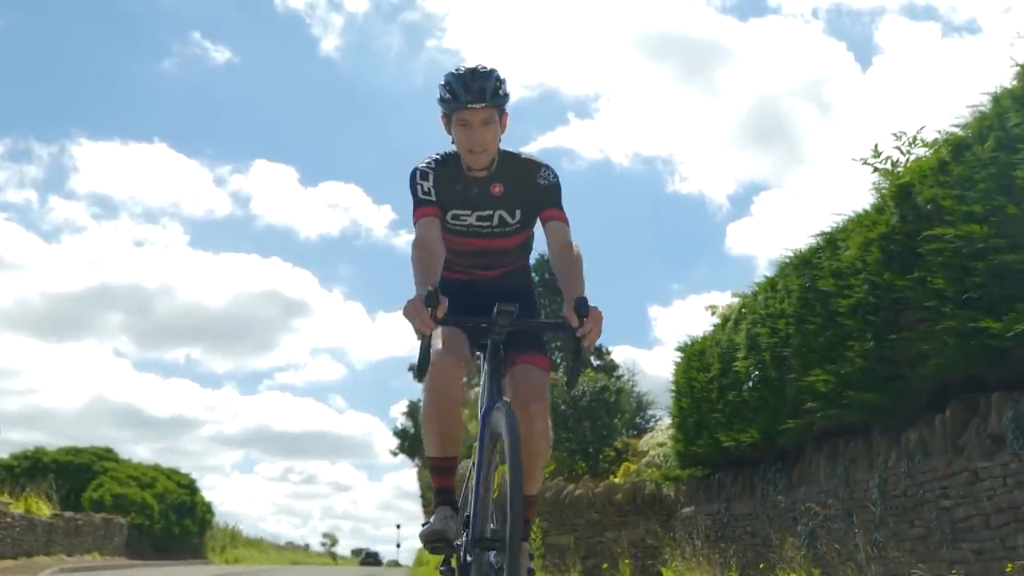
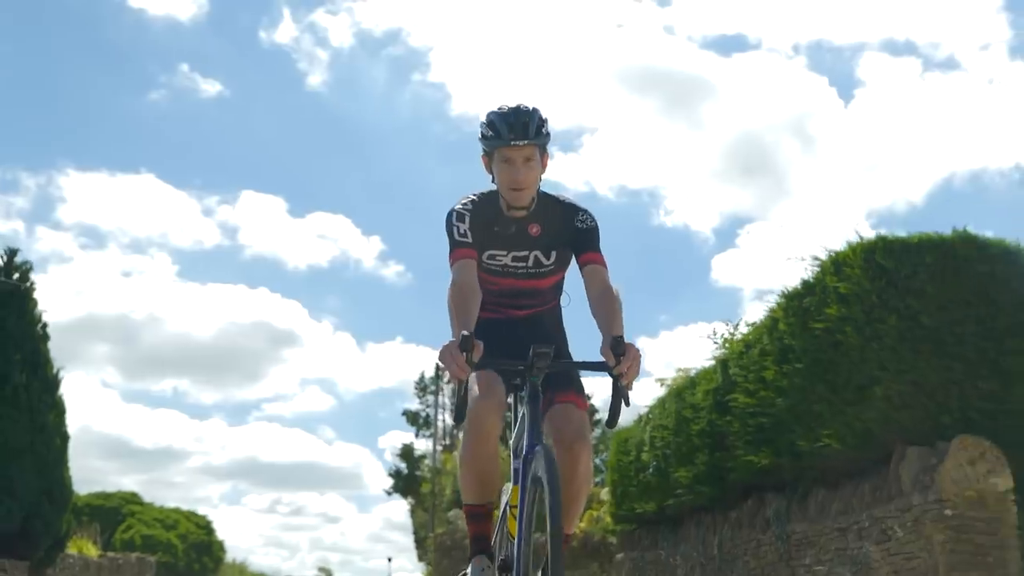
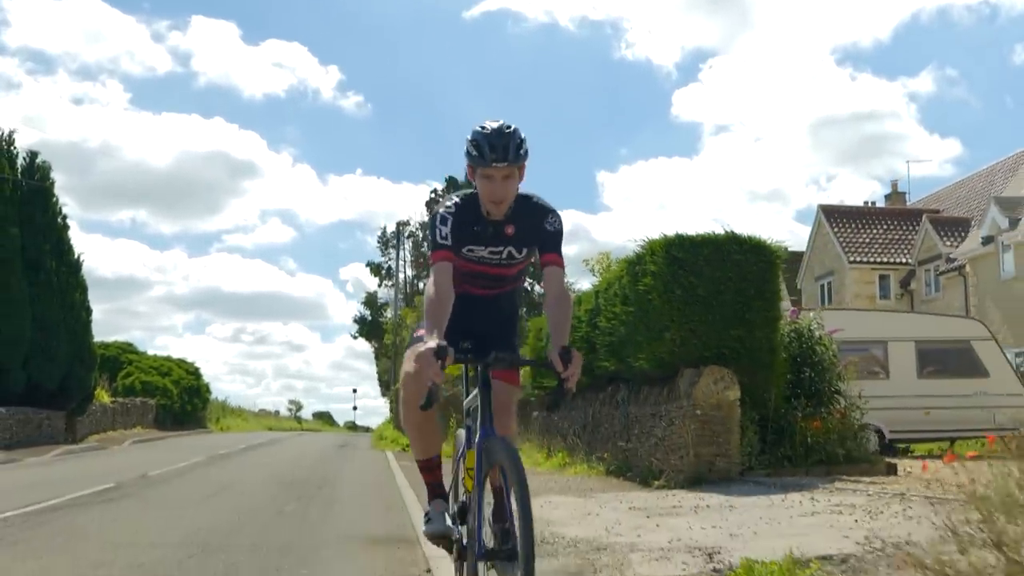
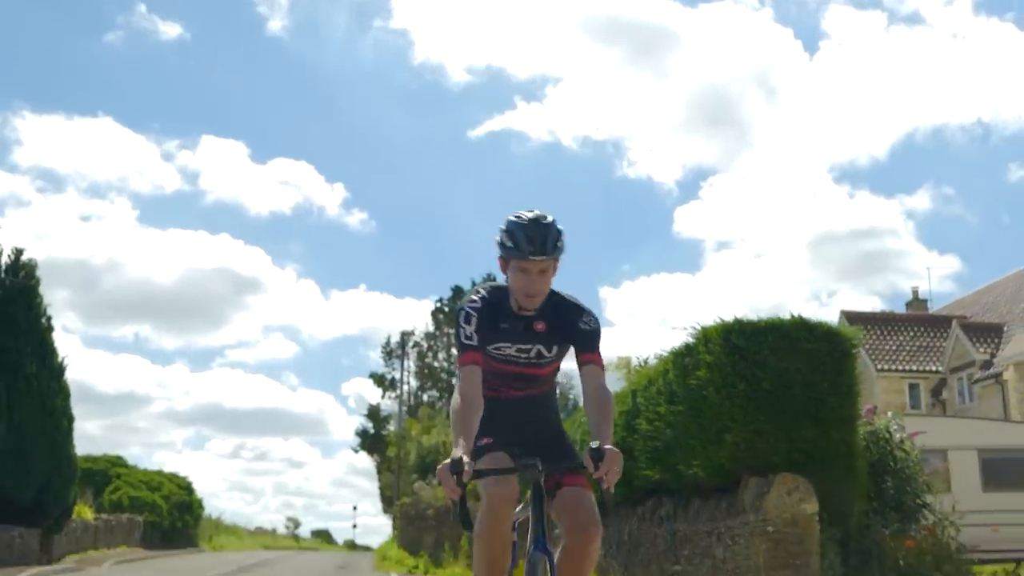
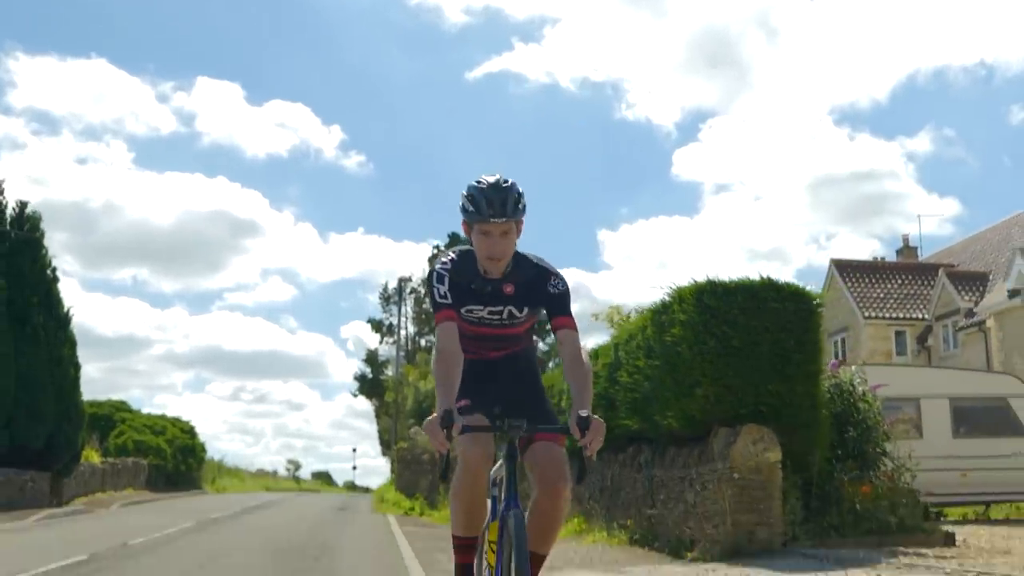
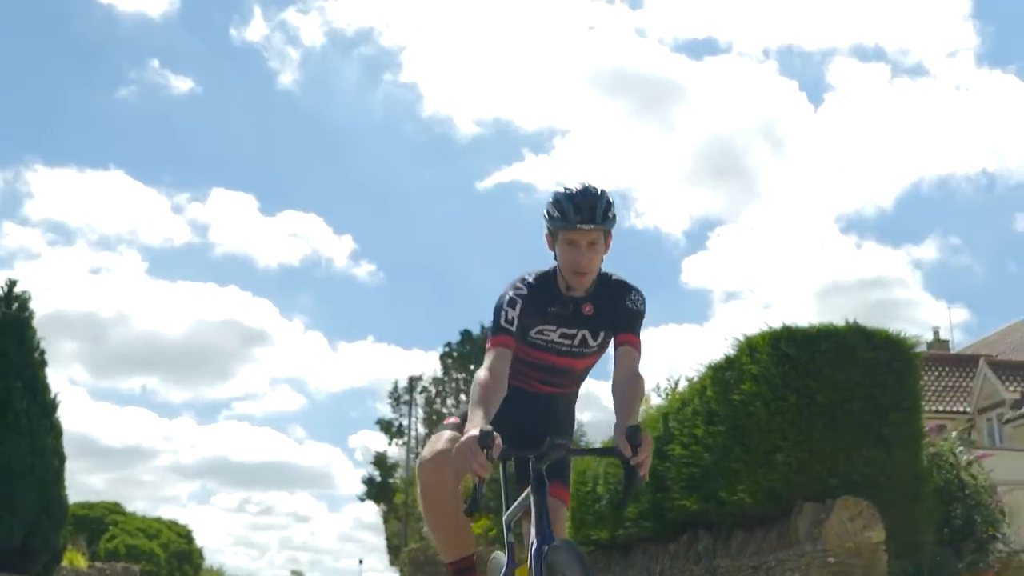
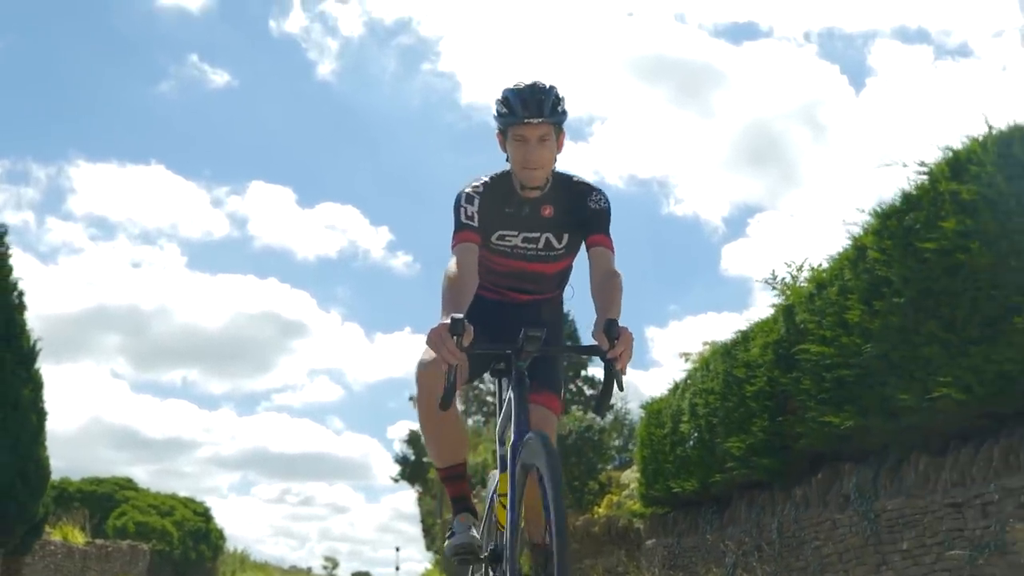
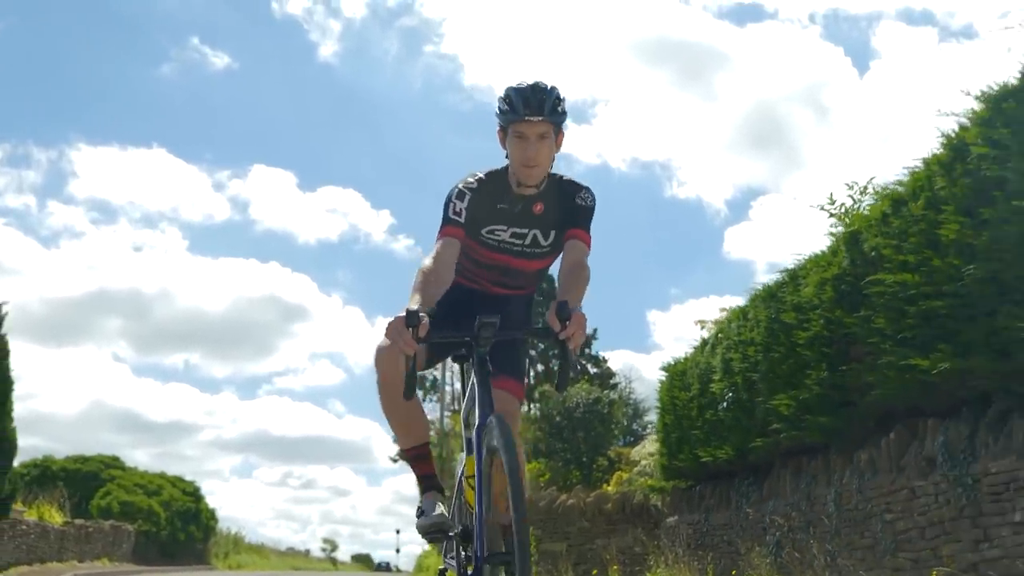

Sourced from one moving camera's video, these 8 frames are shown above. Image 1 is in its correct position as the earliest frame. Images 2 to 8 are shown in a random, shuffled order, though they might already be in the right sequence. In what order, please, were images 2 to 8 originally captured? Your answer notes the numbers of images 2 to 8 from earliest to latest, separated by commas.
8, 7, 2, 6, 4, 5, 3
